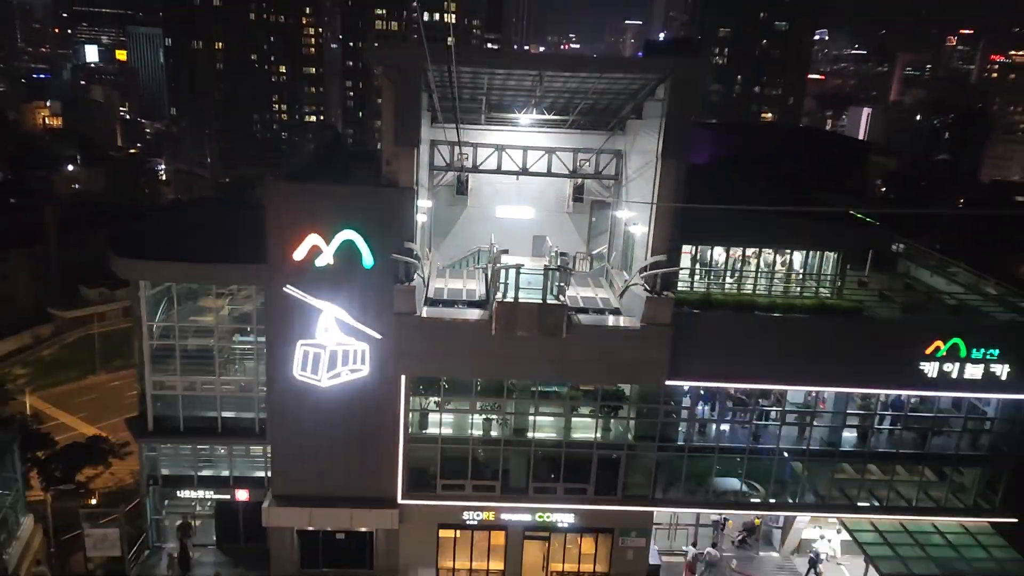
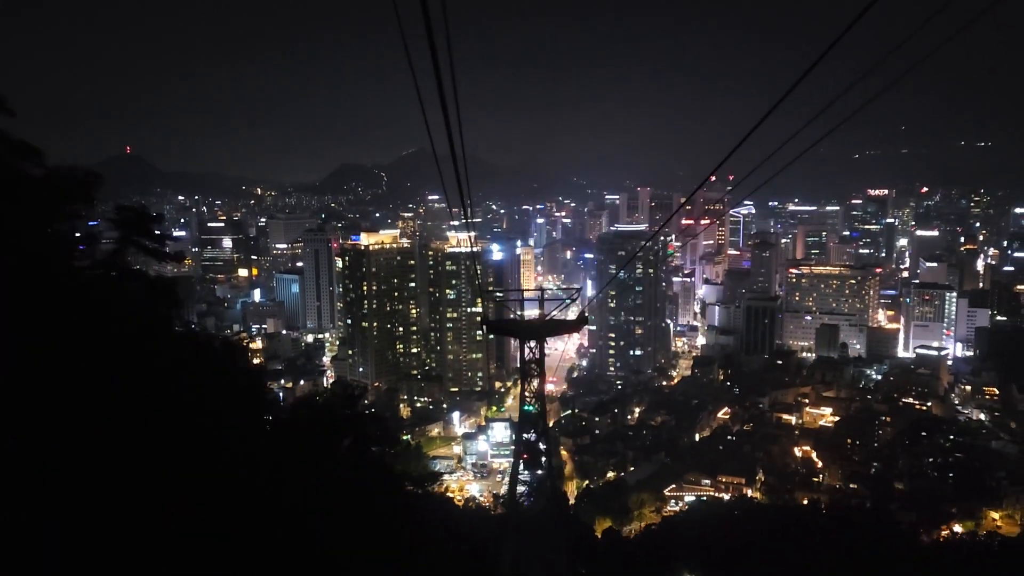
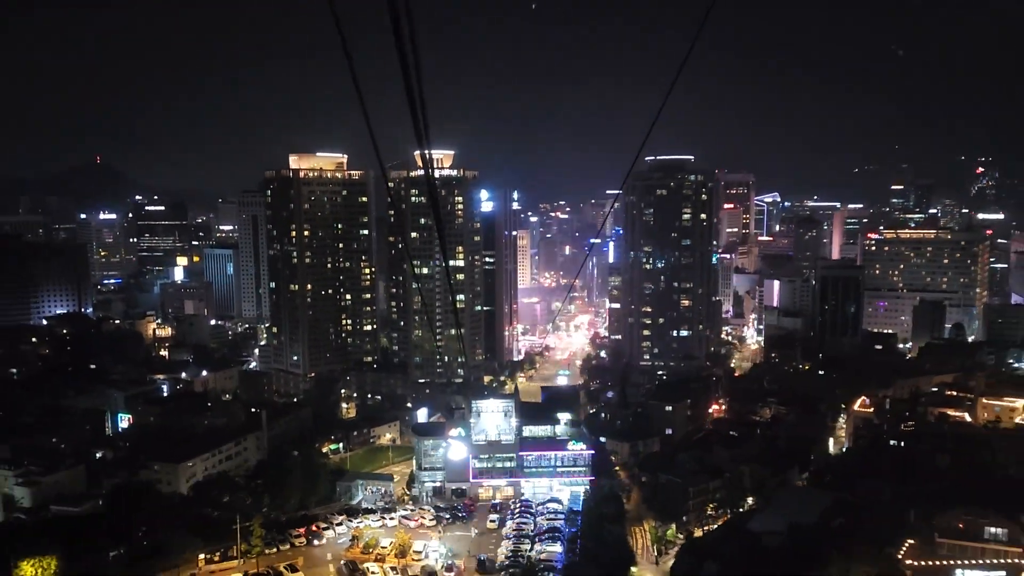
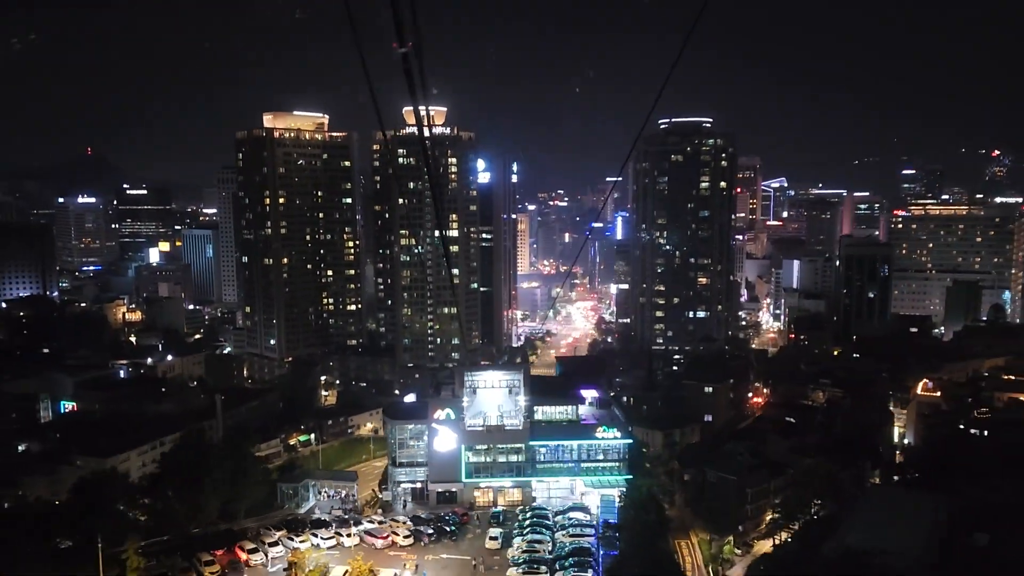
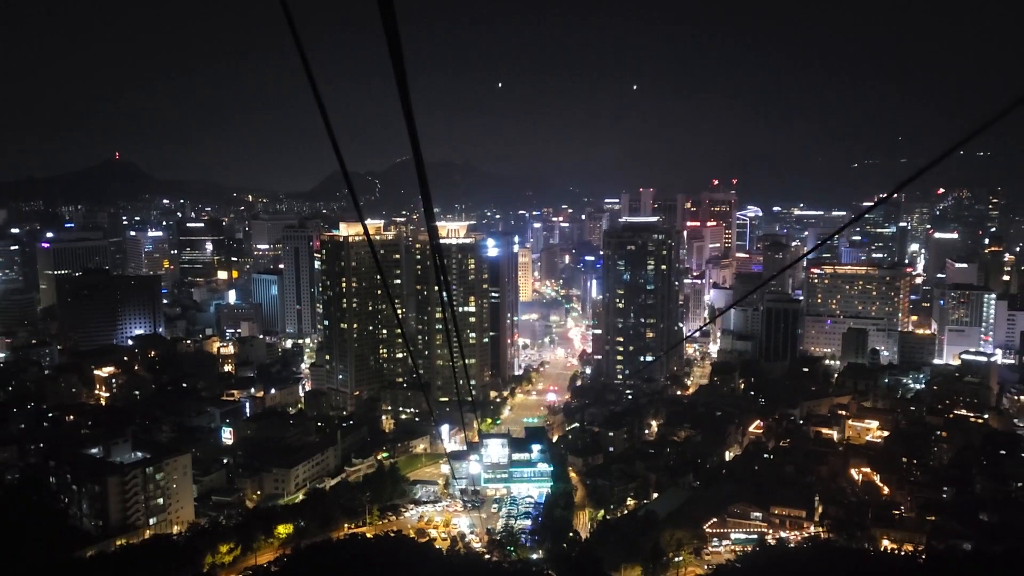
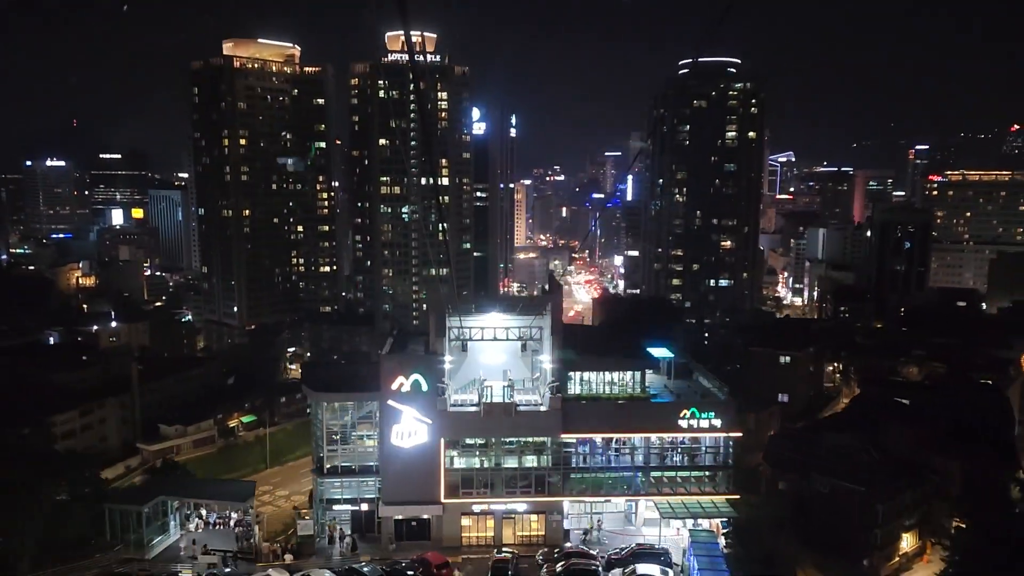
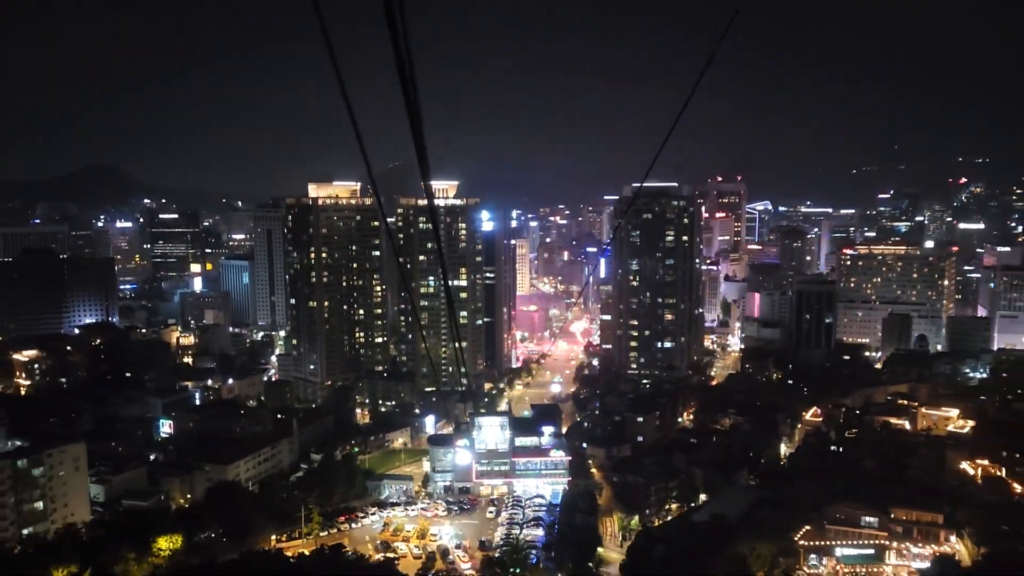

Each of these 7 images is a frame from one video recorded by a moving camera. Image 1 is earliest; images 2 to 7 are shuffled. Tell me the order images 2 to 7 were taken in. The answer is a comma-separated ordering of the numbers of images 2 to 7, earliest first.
6, 4, 3, 7, 5, 2
